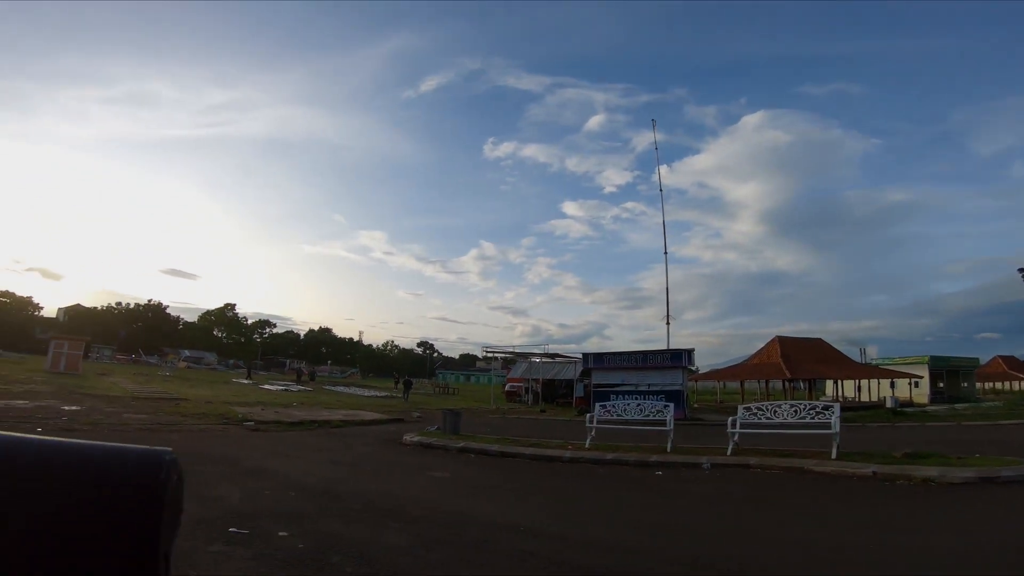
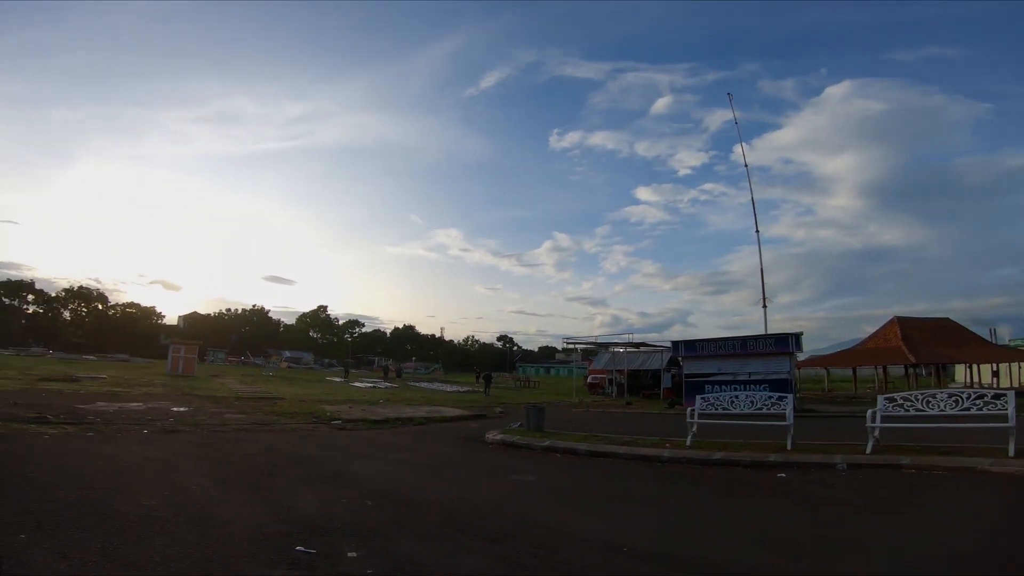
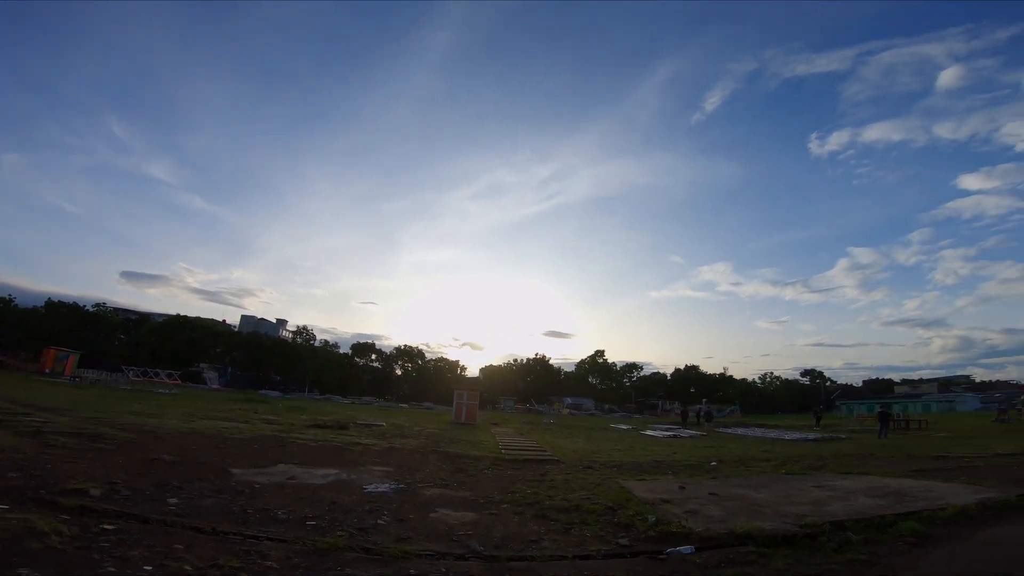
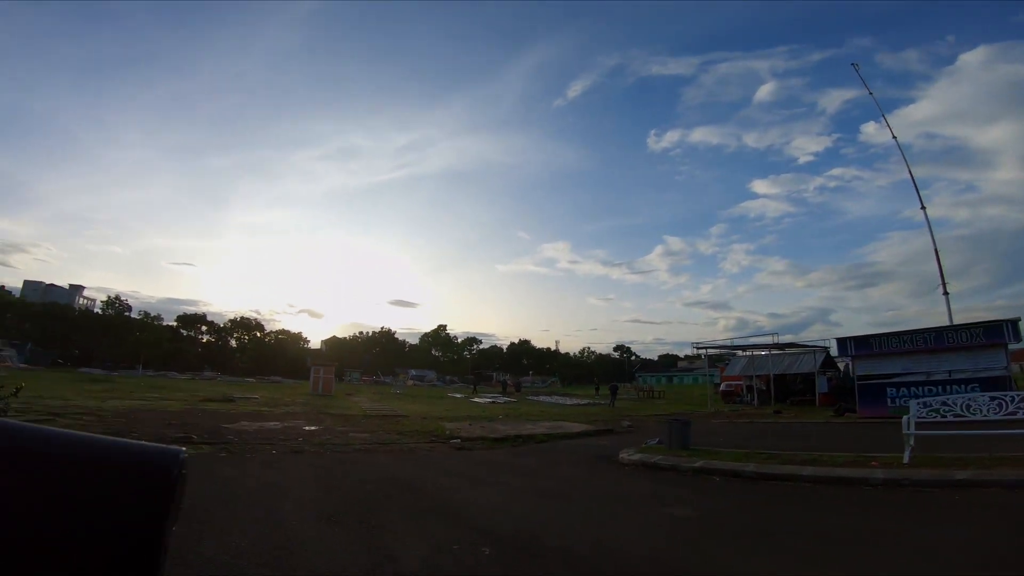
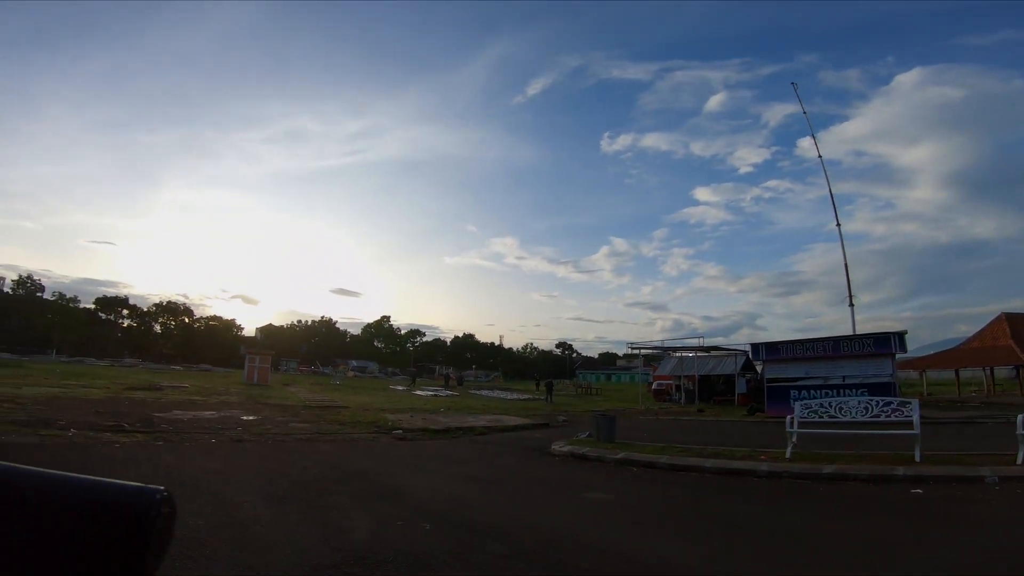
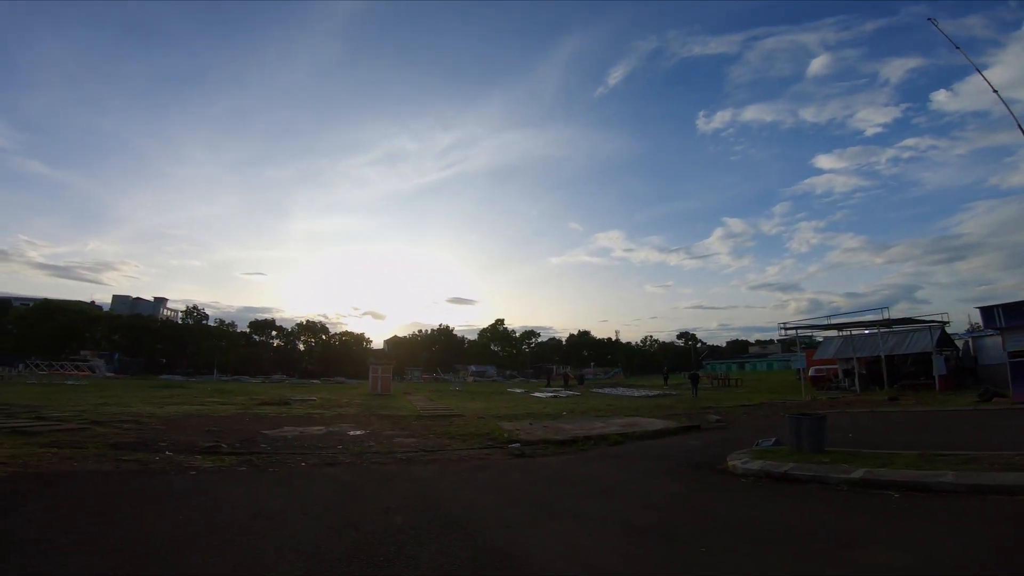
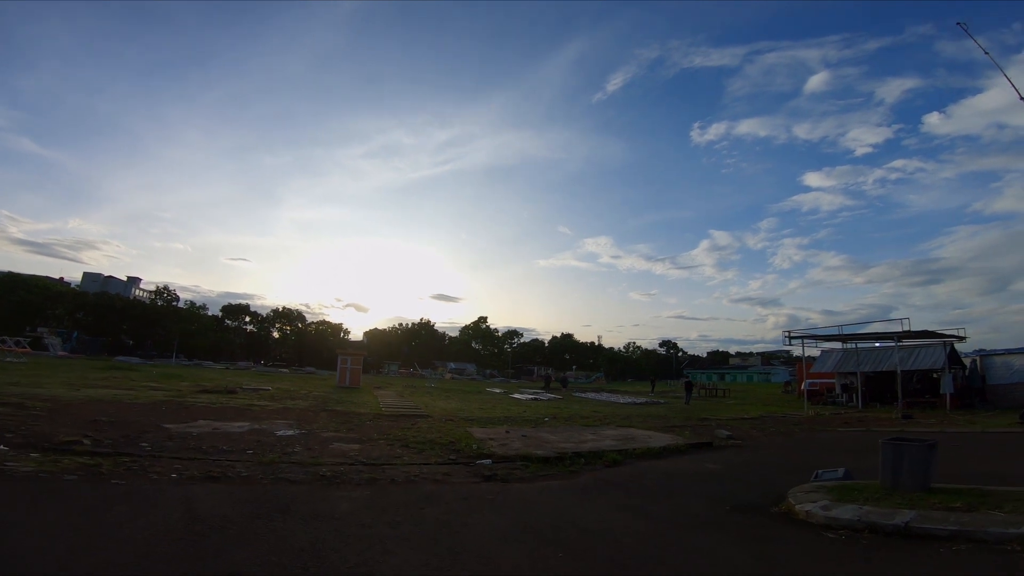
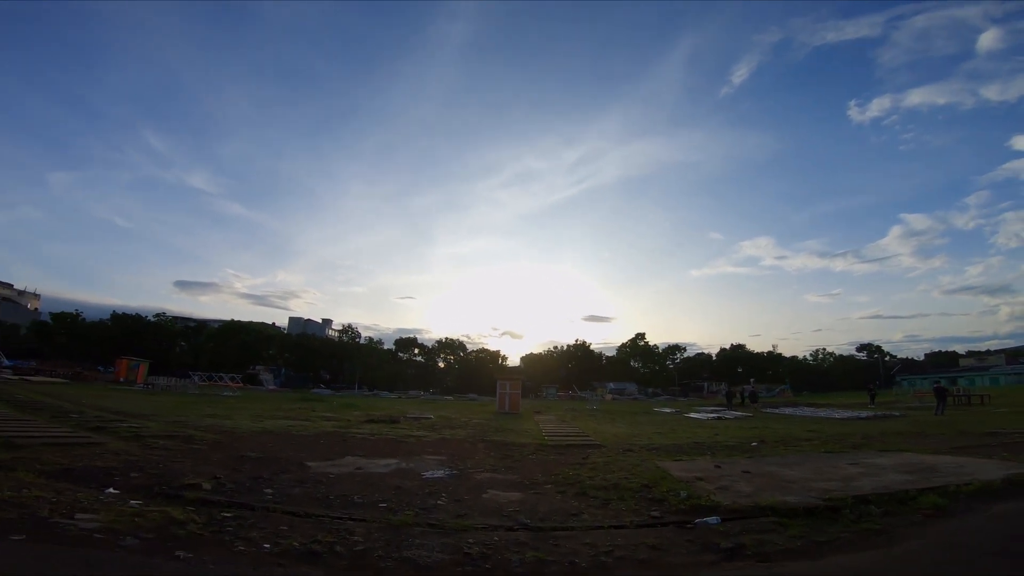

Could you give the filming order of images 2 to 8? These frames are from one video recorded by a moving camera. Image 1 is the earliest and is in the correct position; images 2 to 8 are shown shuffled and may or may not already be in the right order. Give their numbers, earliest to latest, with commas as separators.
2, 5, 4, 6, 7, 8, 3
